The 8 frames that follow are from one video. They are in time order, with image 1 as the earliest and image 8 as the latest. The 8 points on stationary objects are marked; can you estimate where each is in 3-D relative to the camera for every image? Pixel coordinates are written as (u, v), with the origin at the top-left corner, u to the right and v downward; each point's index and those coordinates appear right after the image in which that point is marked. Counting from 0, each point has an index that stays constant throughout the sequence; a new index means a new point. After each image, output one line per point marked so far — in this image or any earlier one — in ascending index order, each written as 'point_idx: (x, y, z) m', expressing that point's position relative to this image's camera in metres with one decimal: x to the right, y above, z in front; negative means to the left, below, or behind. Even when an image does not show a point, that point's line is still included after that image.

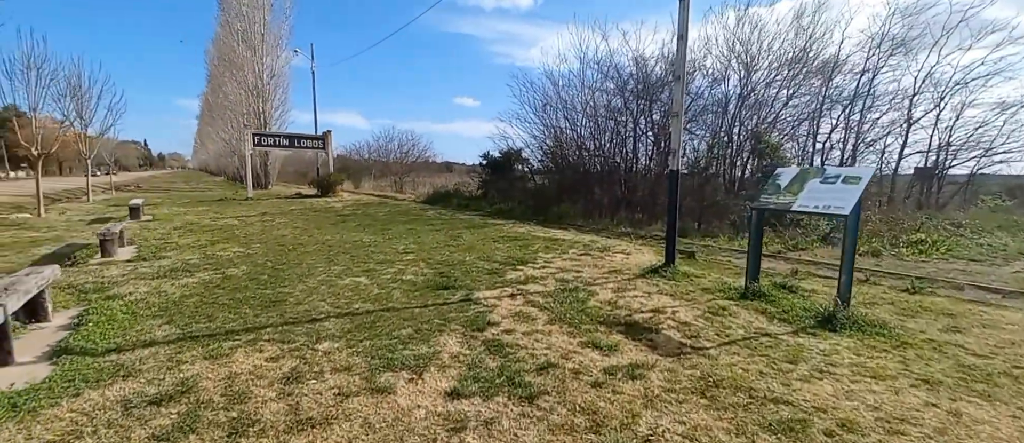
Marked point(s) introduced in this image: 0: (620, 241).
0: (+1.5, -0.3, +7.5) m
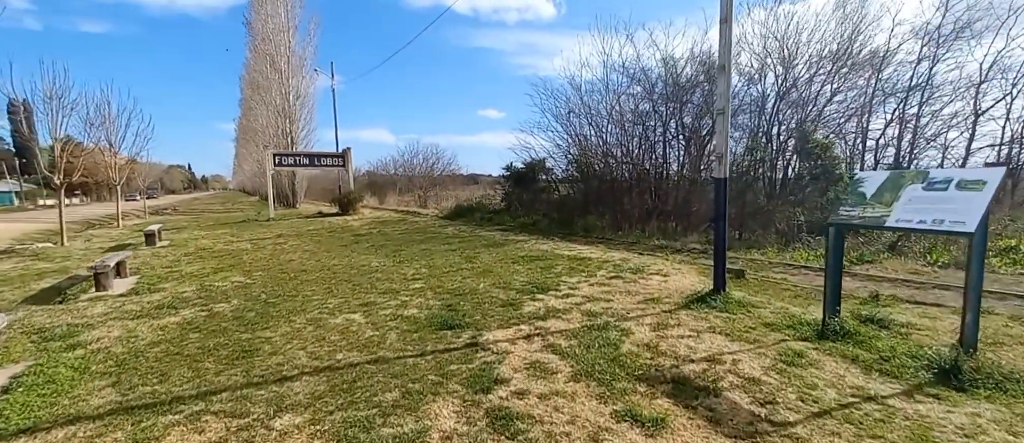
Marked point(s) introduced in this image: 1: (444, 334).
0: (+1.8, -0.5, +6.7) m
1: (-0.5, -0.8, +3.8) m
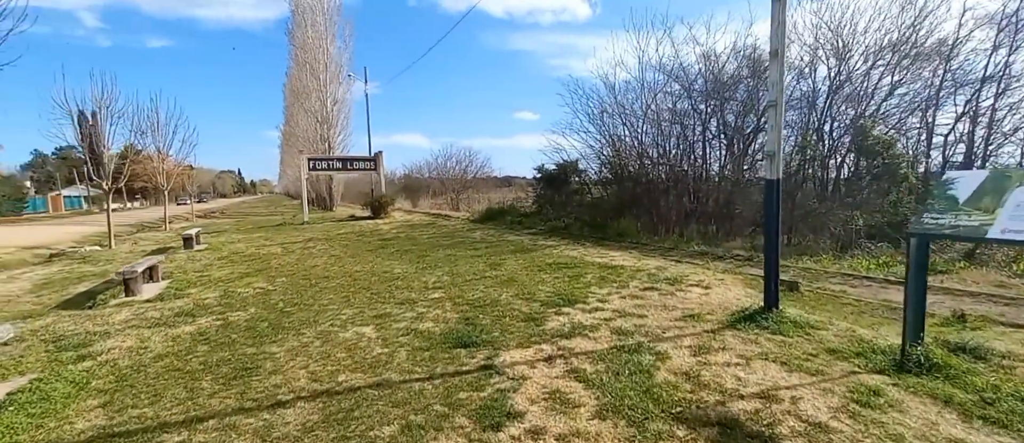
0: (+2.1, -0.5, +6.1) m
1: (-0.3, -0.8, +3.4) m
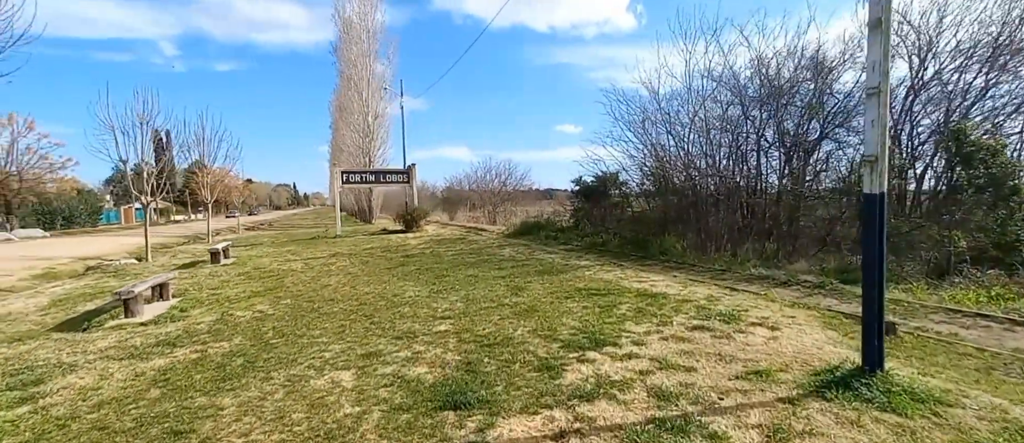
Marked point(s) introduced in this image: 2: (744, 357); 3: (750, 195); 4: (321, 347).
0: (+2.3, -0.7, +5.1) m
1: (-0.3, -1.0, +2.6) m
2: (+1.4, -0.8, +3.2) m
3: (+4.1, +0.5, +9.3) m
4: (-1.5, -1.0, +4.2) m
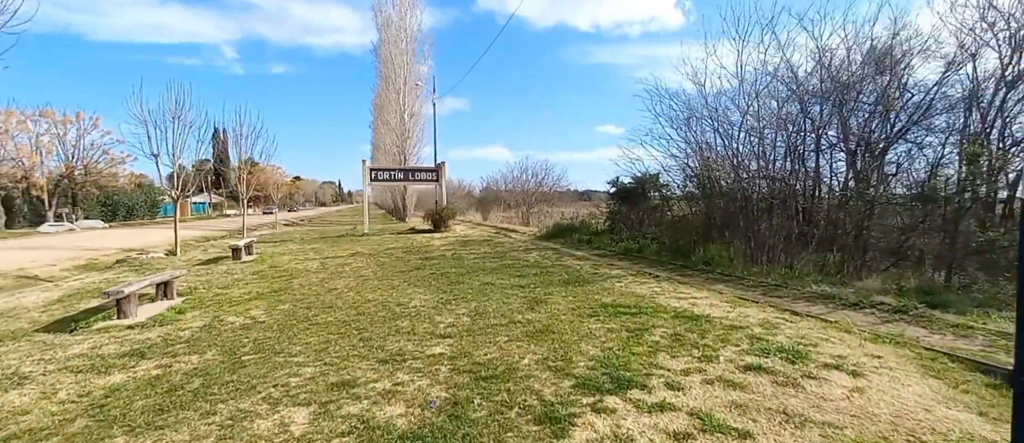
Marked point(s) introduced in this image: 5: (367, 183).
0: (+2.4, -0.8, +4.2) m
1: (-0.4, -1.0, +1.9) m
2: (+1.4, -0.8, +2.3) m
3: (+4.5, +0.3, +8.2) m
4: (-1.4, -1.0, +3.5) m
5: (-4.5, +1.2, +16.7) m
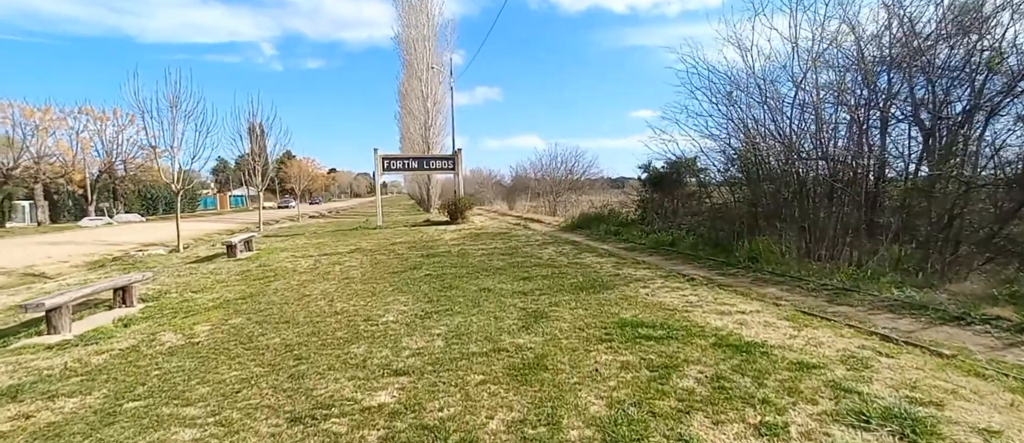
0: (+2.3, -0.7, +2.9) m
1: (-0.7, -1.0, +0.8) m
2: (+1.1, -0.8, +1.1) m
3: (+4.6, +0.5, +6.8) m
4: (-1.6, -1.0, +2.5) m
5: (-3.9, +1.4, +15.8) m
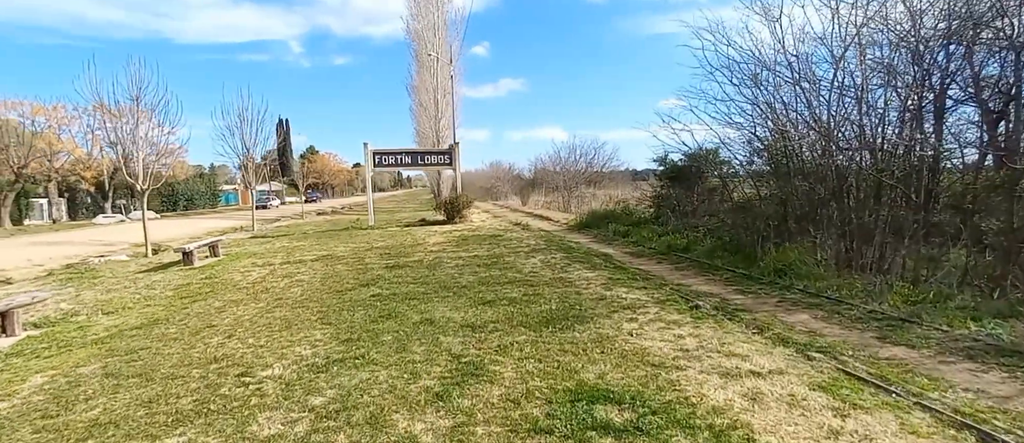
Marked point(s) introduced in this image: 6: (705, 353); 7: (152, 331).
0: (+1.7, -0.9, +1.6) m
1: (-1.3, -1.2, -0.4) m
2: (+0.5, -1.0, -0.1) m
3: (+4.3, +0.4, +5.3) m
4: (-2.2, -1.1, +1.4) m
5: (-3.8, +1.4, +14.7) m
6: (+1.2, -0.8, +3.3) m
7: (-3.1, -1.0, +4.7) m
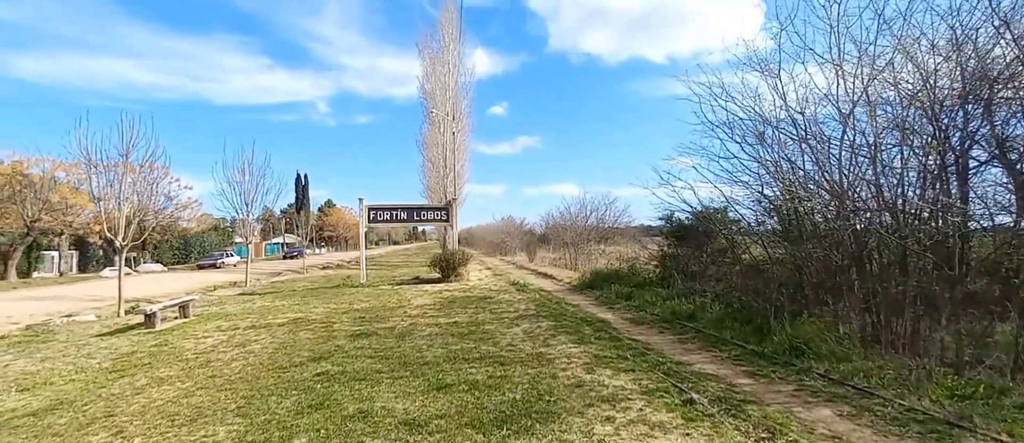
0: (+1.3, -1.1, +0.8) m
1: (-1.8, -1.2, -1.1) m
2: (0.0, -1.0, -0.9) m
3: (+4.0, -0.2, +4.5) m
4: (-2.6, -1.3, +0.6) m
5: (-3.8, -0.1, +14.2) m
6: (+0.8, -1.2, +2.5) m
7: (-3.4, -1.5, +4.0) m
